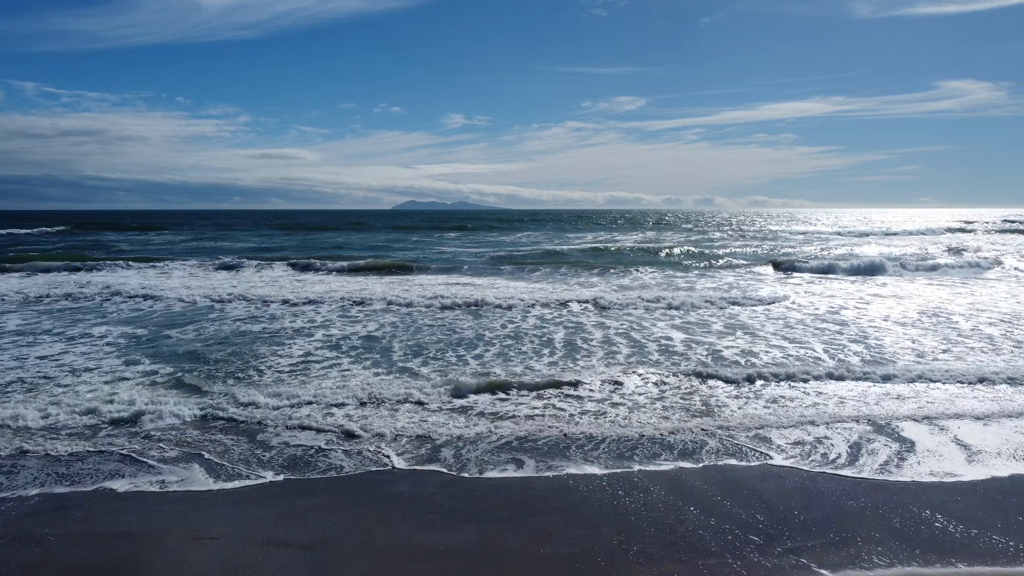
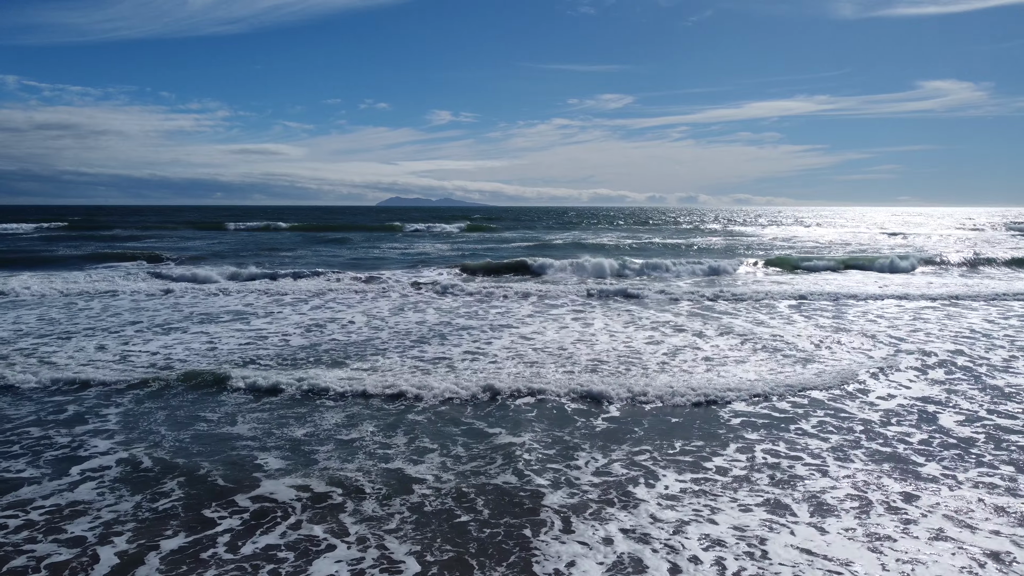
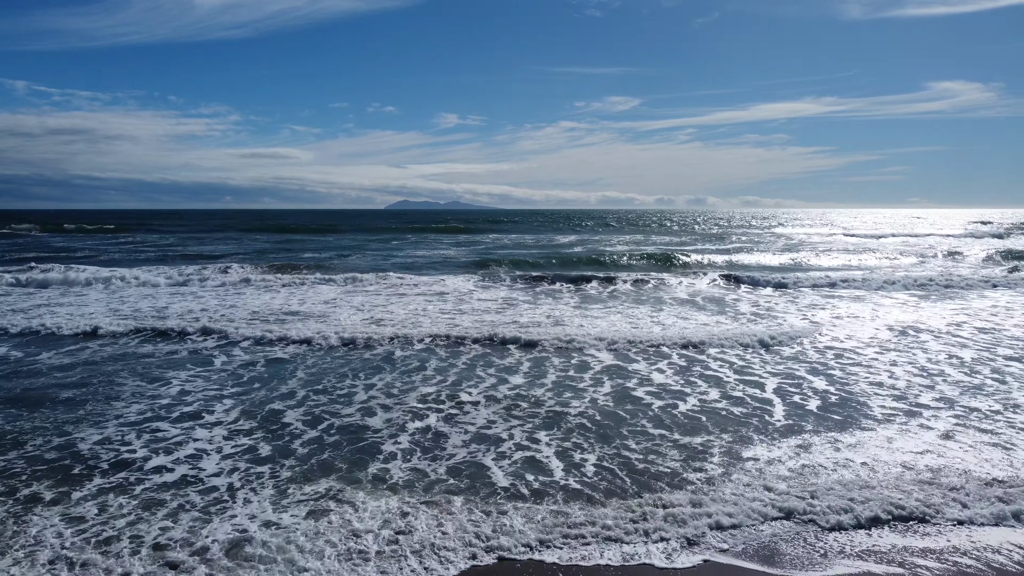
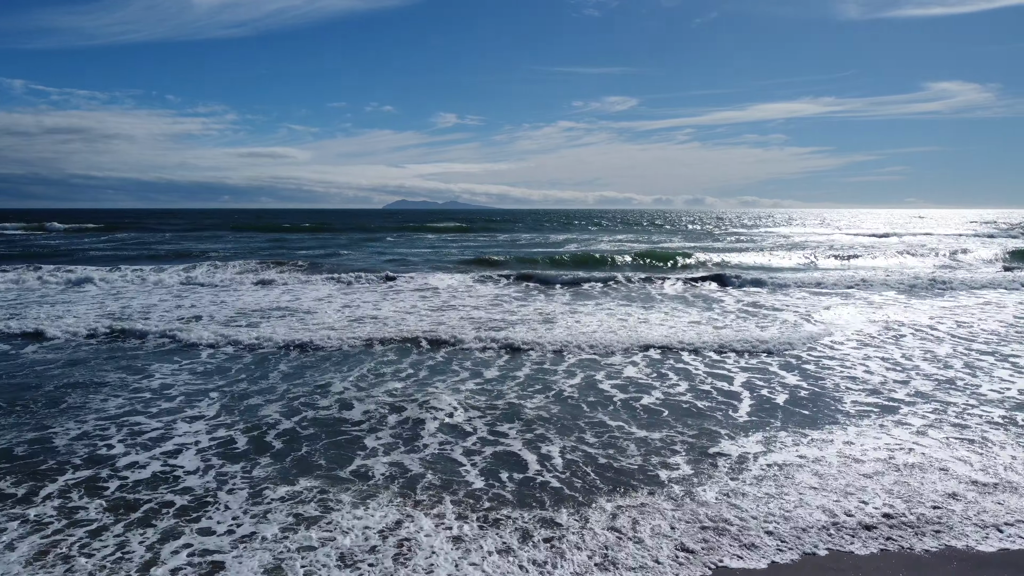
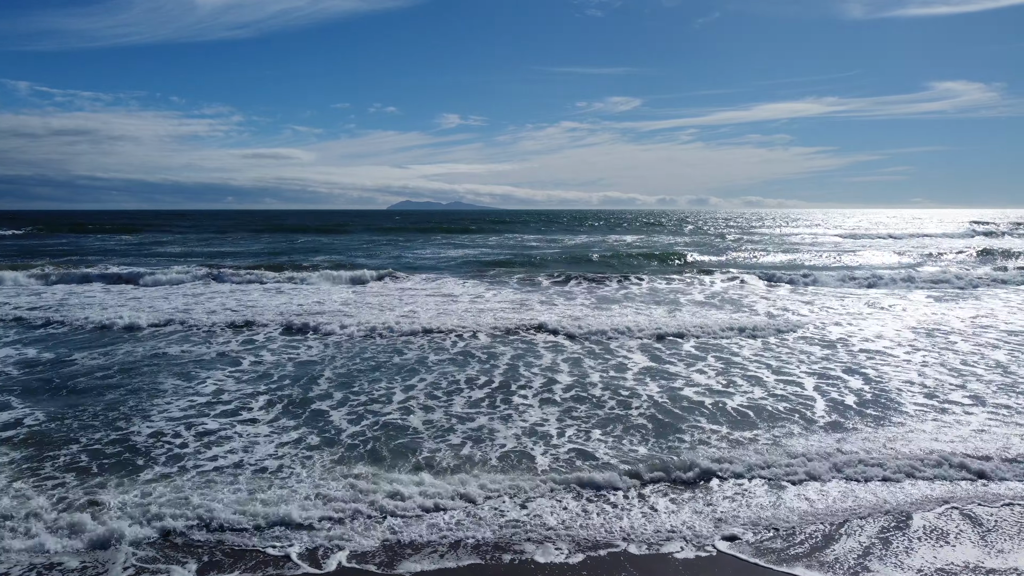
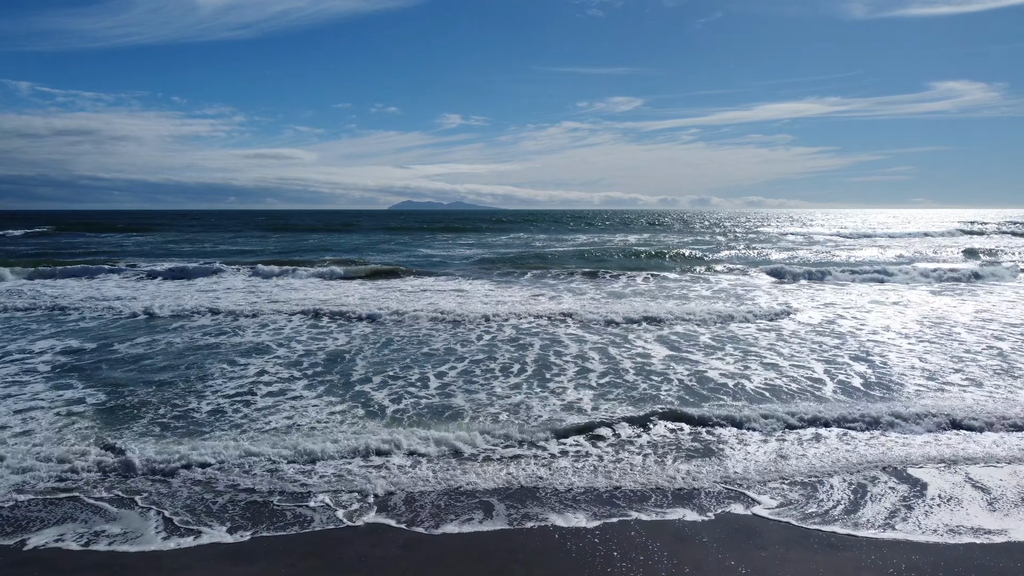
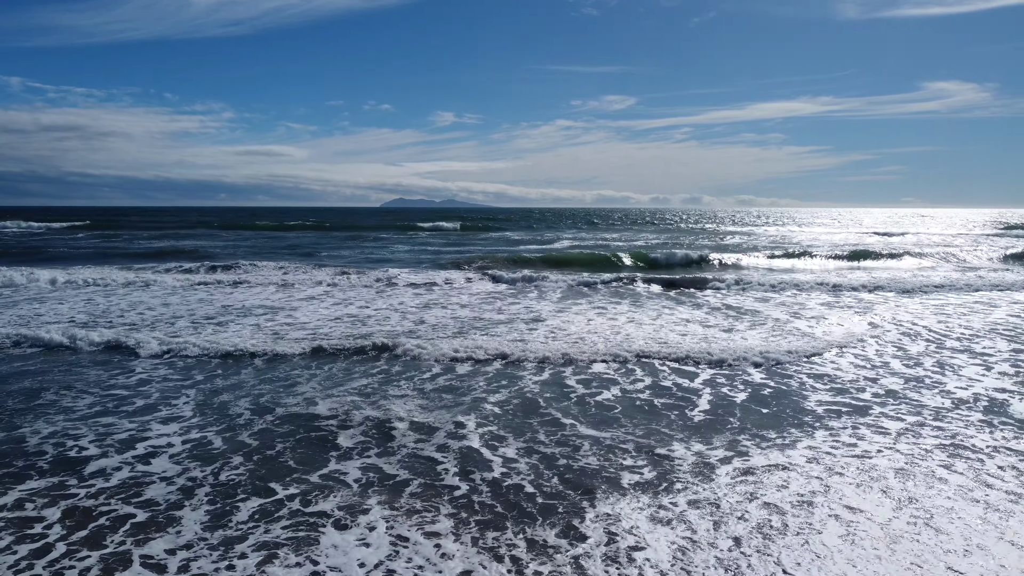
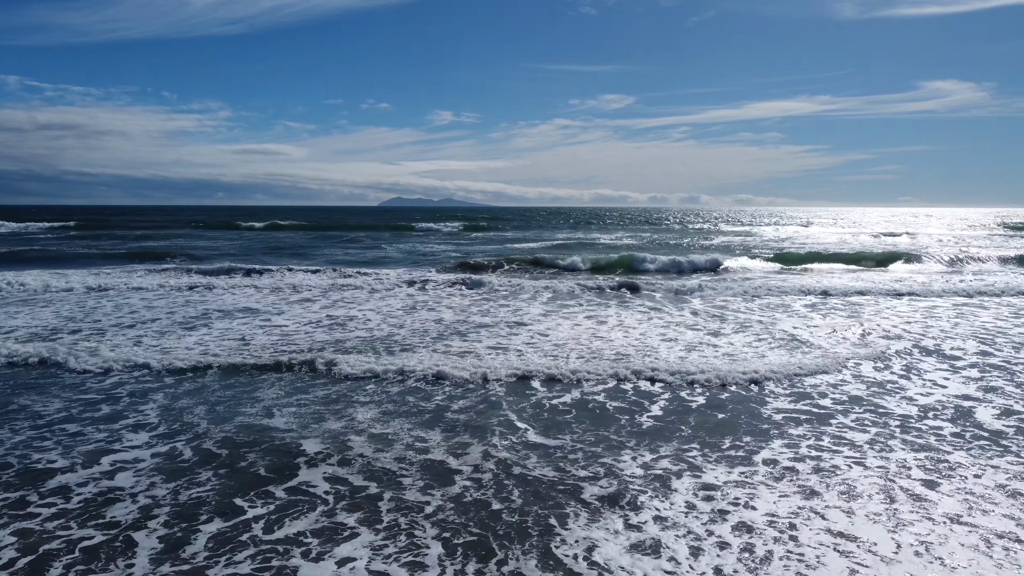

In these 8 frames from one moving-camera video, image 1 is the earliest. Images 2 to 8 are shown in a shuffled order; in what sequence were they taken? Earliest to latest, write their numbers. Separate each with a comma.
6, 5, 3, 4, 7, 8, 2
